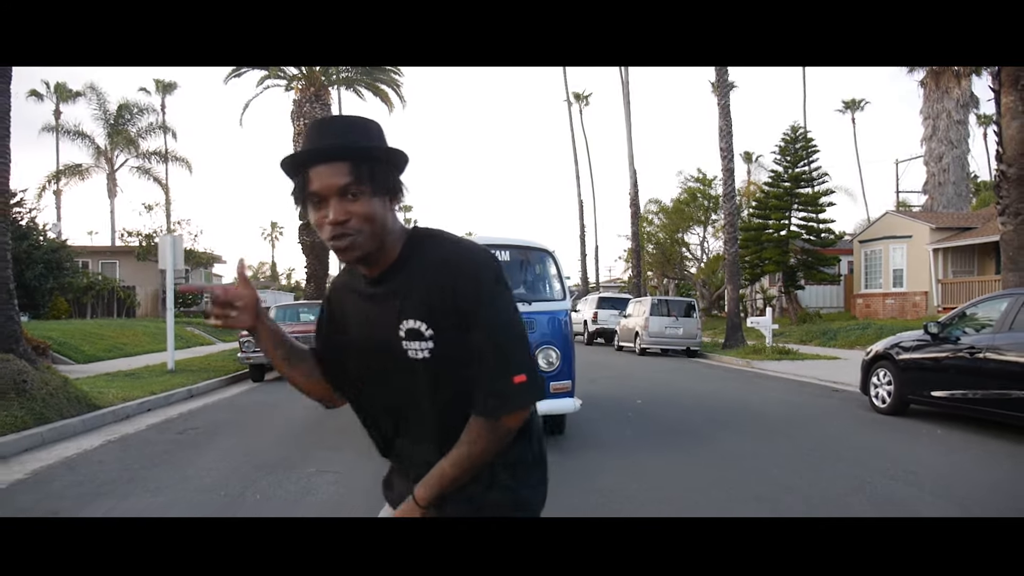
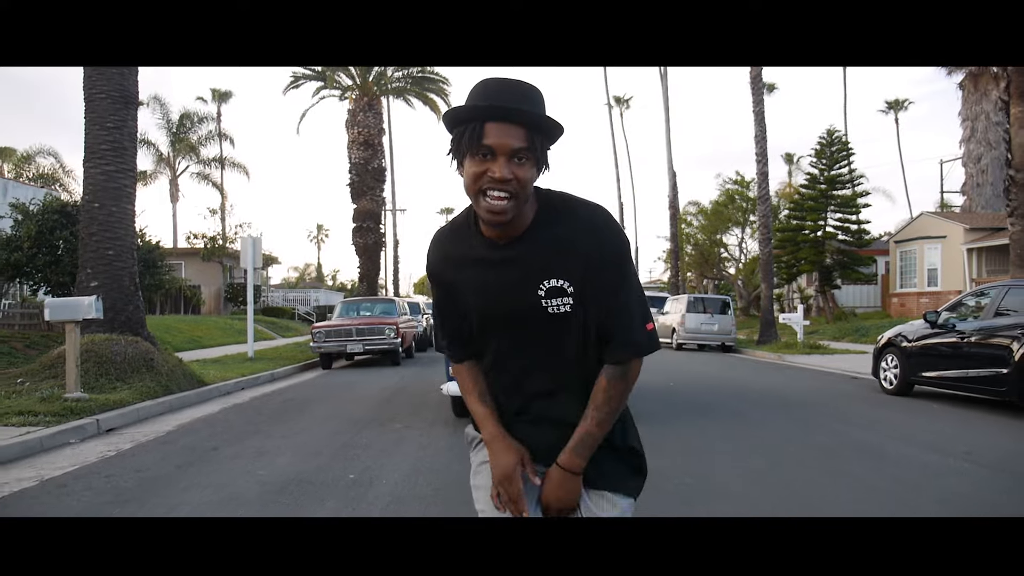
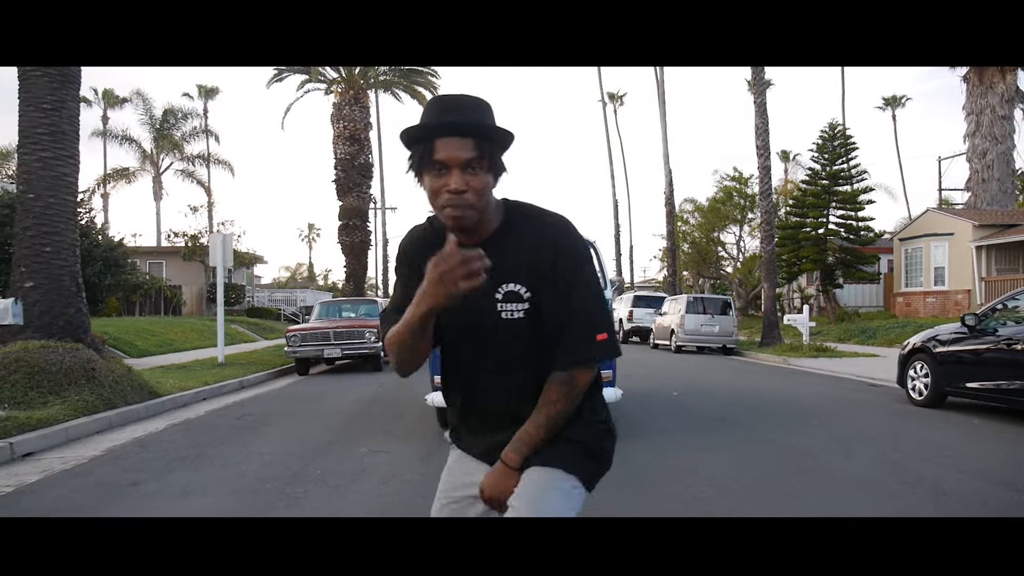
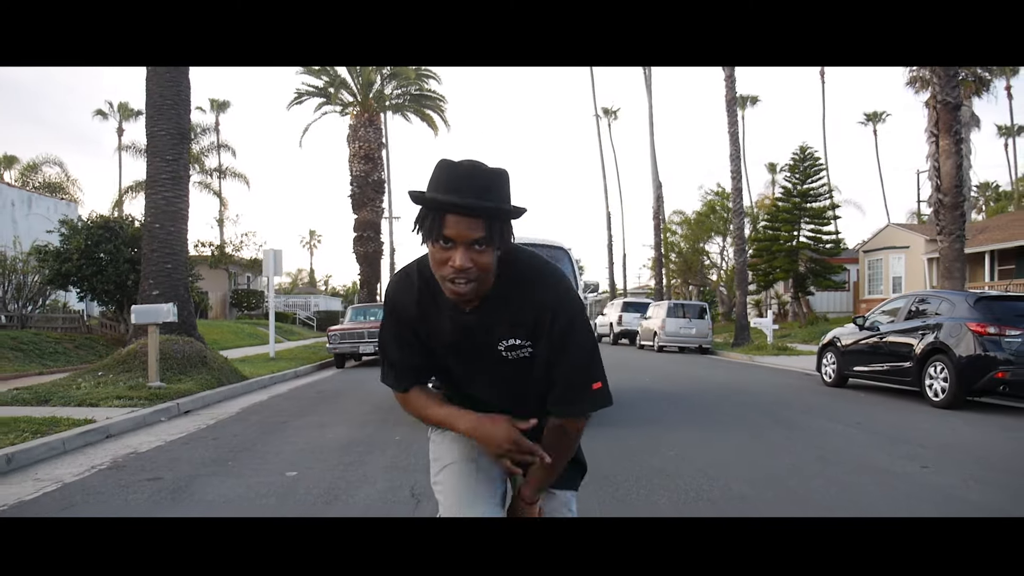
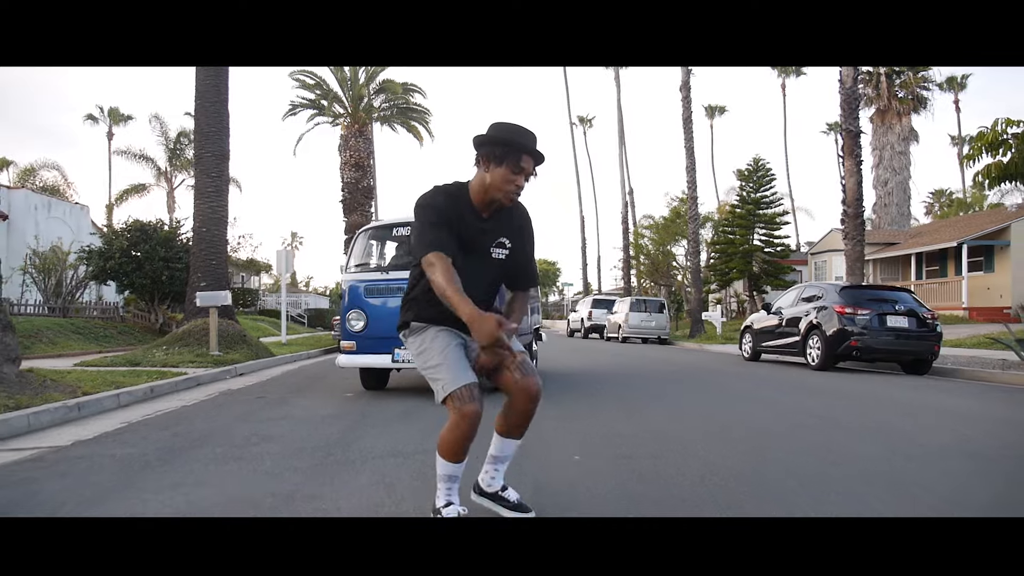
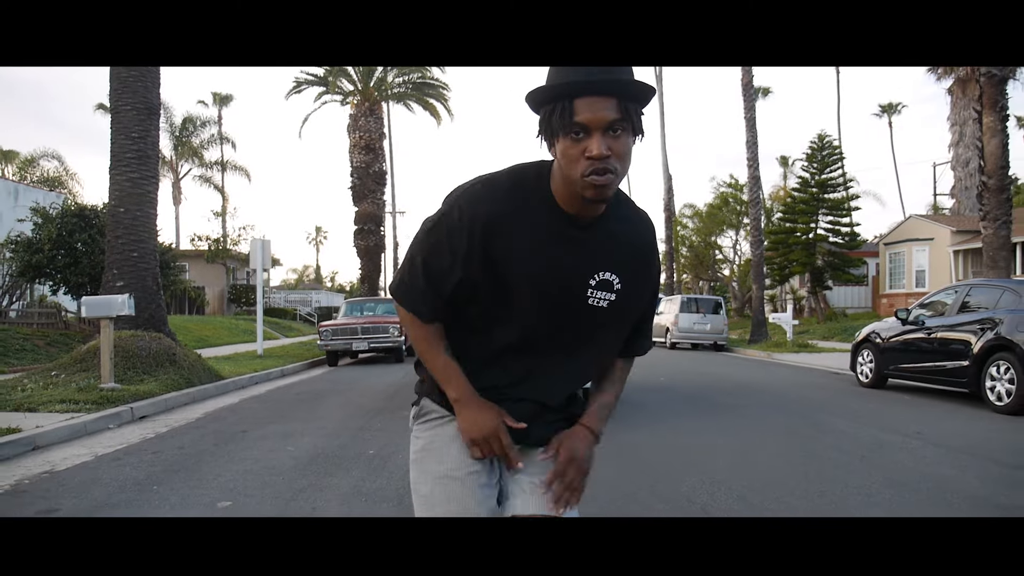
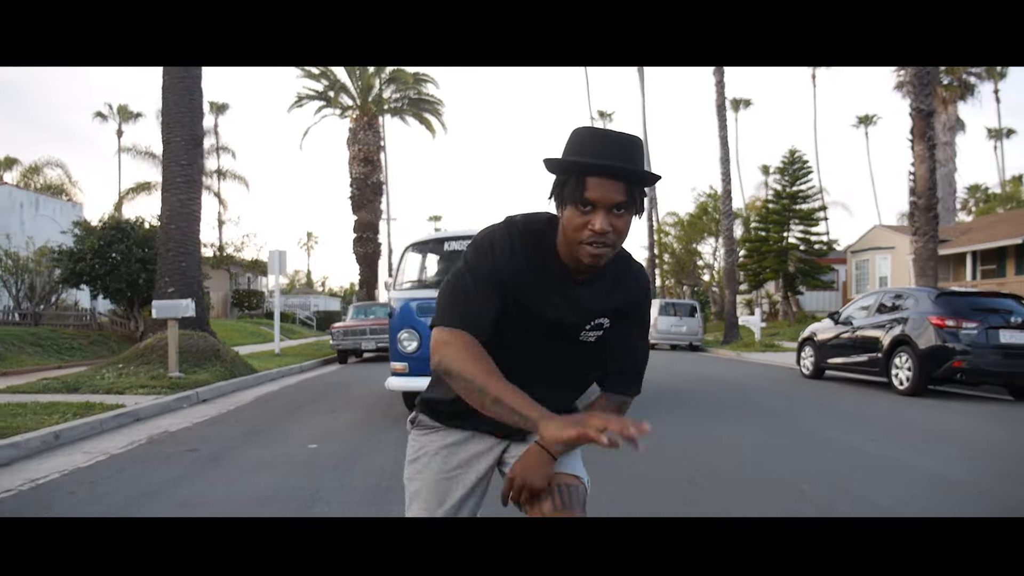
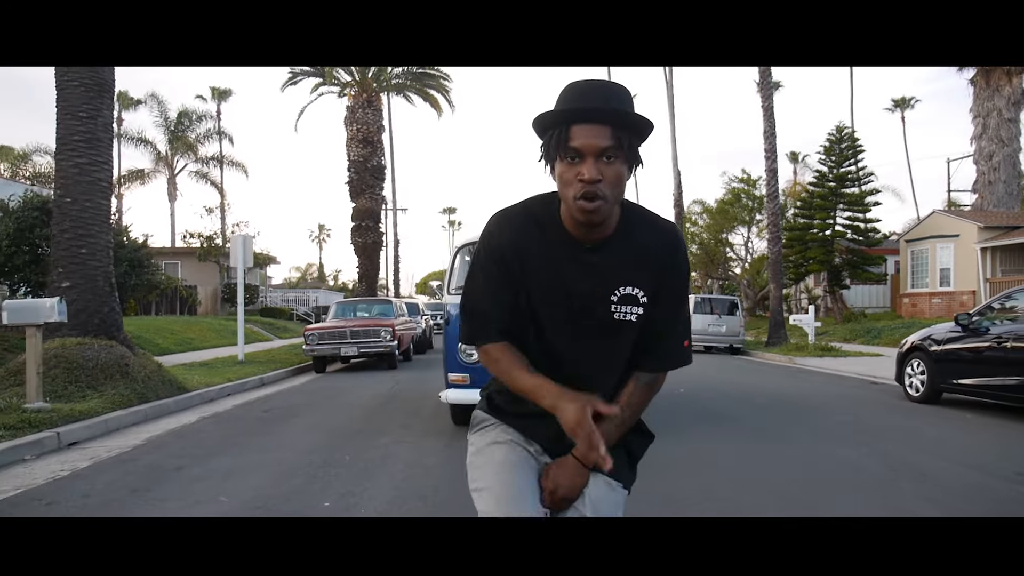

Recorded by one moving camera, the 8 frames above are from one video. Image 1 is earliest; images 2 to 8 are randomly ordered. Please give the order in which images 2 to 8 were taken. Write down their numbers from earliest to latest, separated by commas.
3, 8, 2, 6, 4, 7, 5
